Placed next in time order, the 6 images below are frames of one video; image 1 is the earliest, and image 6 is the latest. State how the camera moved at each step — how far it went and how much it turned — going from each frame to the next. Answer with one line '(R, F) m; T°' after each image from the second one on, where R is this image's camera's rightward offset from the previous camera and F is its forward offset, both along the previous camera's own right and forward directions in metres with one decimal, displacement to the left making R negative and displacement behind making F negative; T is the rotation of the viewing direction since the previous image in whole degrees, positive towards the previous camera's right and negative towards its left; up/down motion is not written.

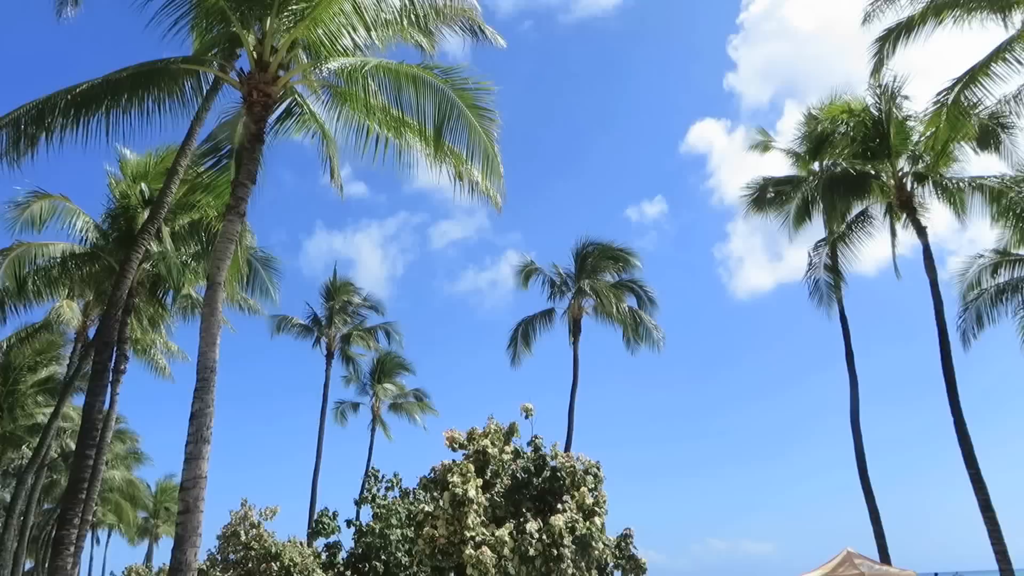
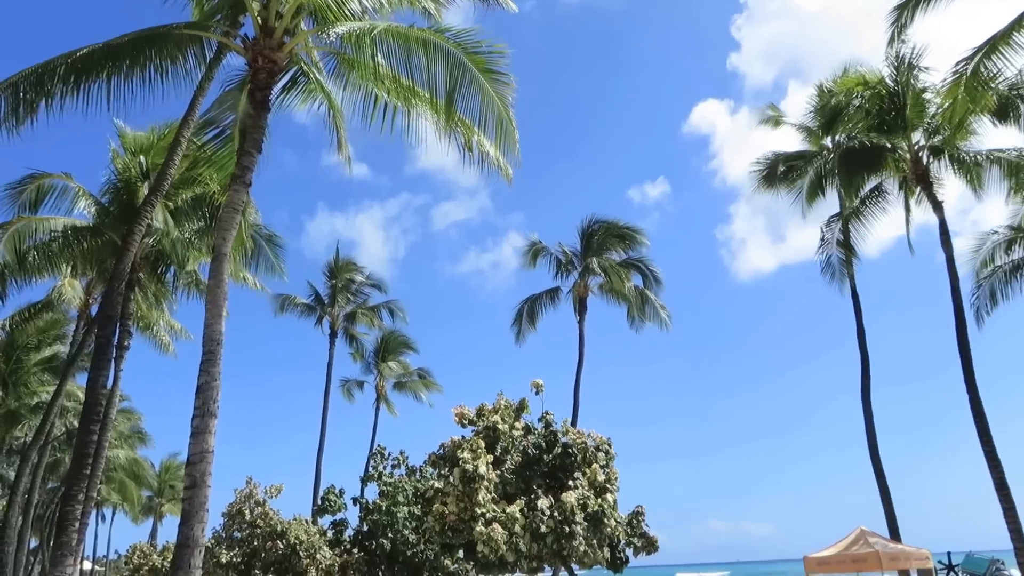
(-0.1, +0.2) m; 0°
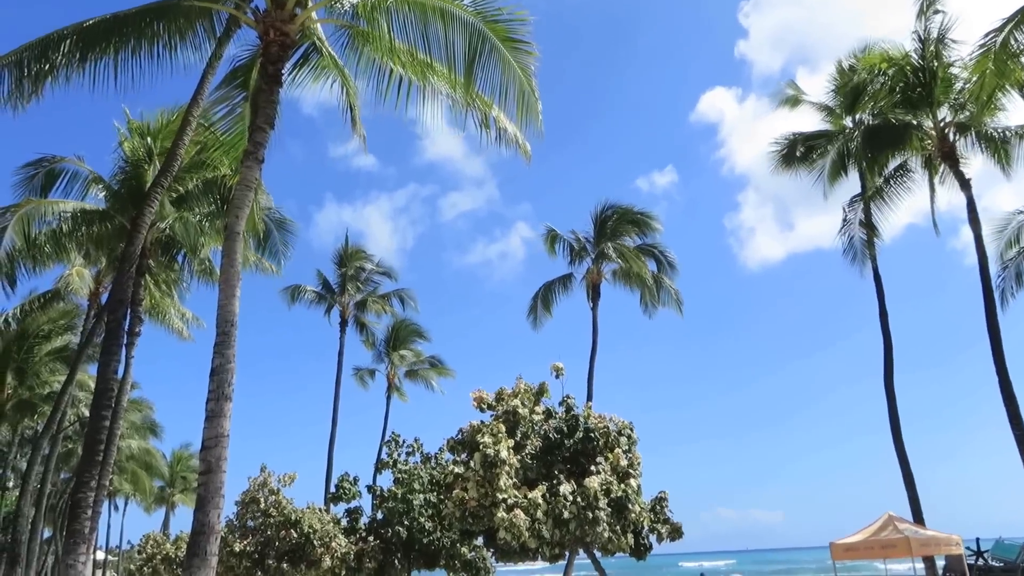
(-0.2, +0.3) m; -1°
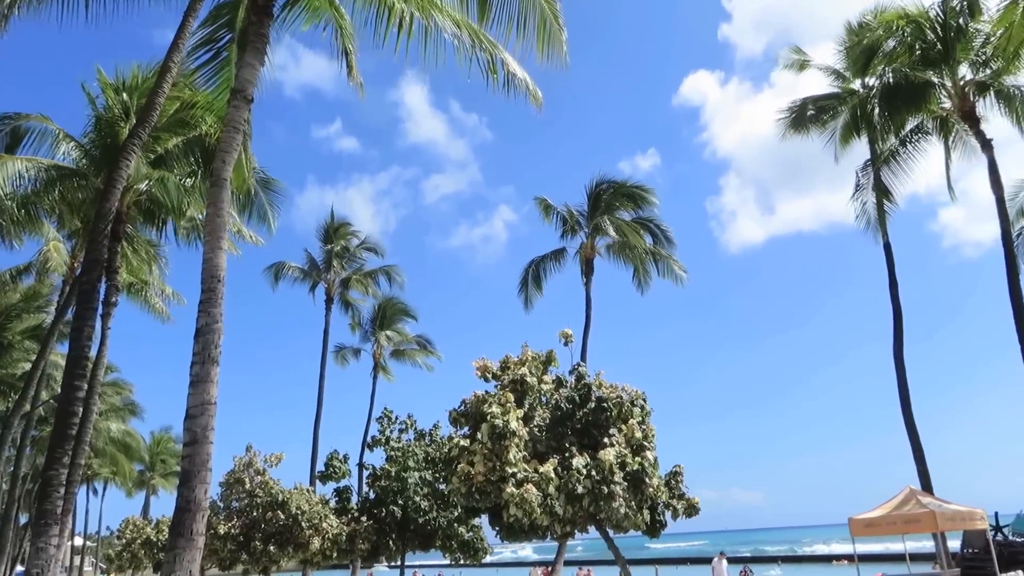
(-0.3, +0.7) m; +1°
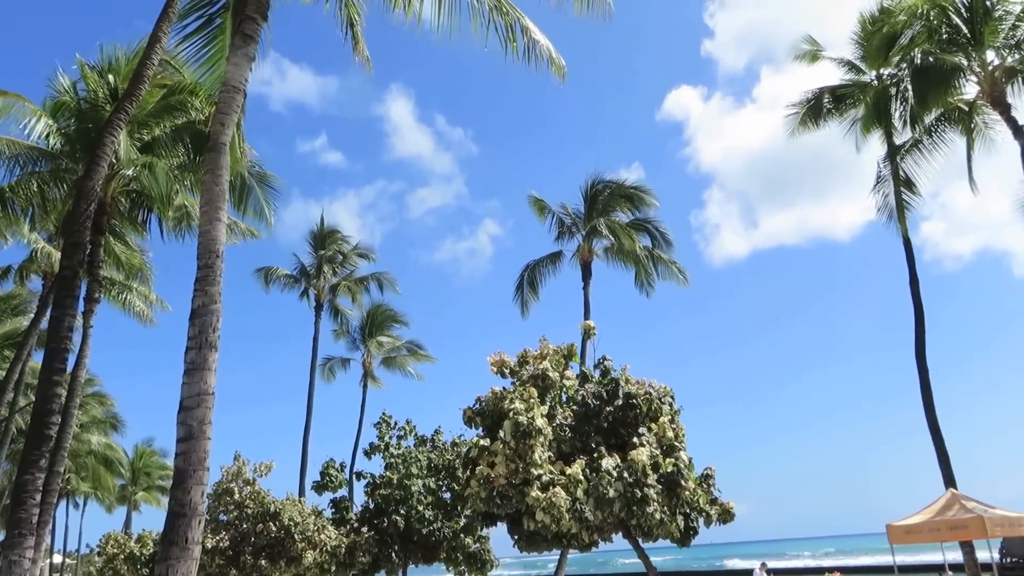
(-0.4, +0.8) m; +1°
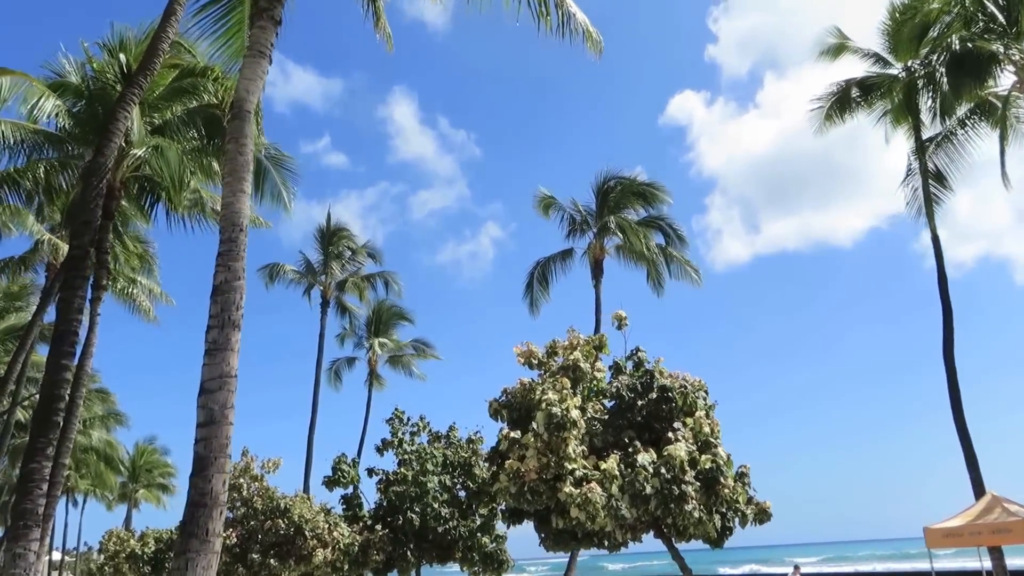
(-0.3, +0.4) m; 0°
